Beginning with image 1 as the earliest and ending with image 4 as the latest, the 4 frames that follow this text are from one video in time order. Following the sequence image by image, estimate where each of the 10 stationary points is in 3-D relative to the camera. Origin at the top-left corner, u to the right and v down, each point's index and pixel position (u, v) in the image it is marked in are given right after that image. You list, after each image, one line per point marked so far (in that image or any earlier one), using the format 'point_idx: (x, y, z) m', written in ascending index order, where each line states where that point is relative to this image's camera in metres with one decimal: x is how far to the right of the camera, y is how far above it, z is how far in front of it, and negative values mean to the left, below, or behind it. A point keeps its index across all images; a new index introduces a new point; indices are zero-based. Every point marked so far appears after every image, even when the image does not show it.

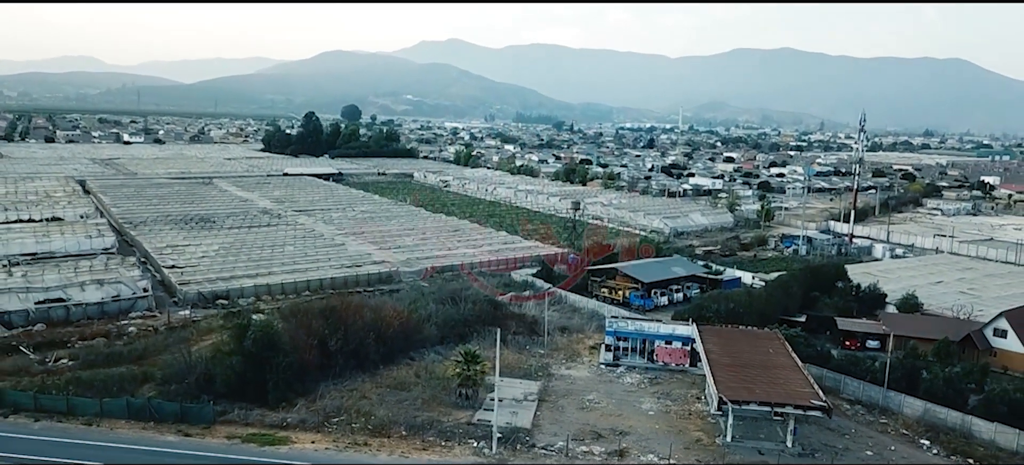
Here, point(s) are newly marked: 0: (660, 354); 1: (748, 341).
0: (+1.8, -1.5, +9.0) m
1: (+2.7, -1.3, +8.5) m
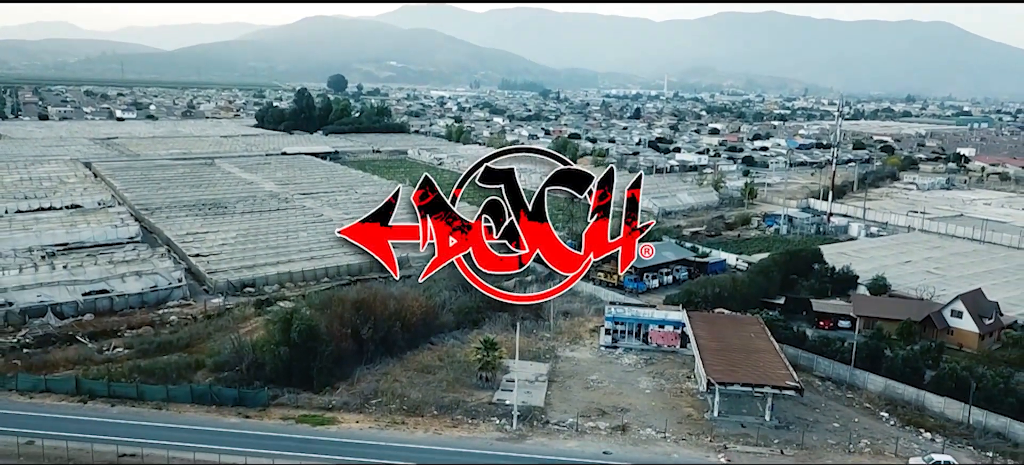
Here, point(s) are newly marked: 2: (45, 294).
0: (+1.9, -1.4, +10.0) m
1: (+2.9, -1.2, +9.5) m
2: (-6.4, -0.9, +10.1) m
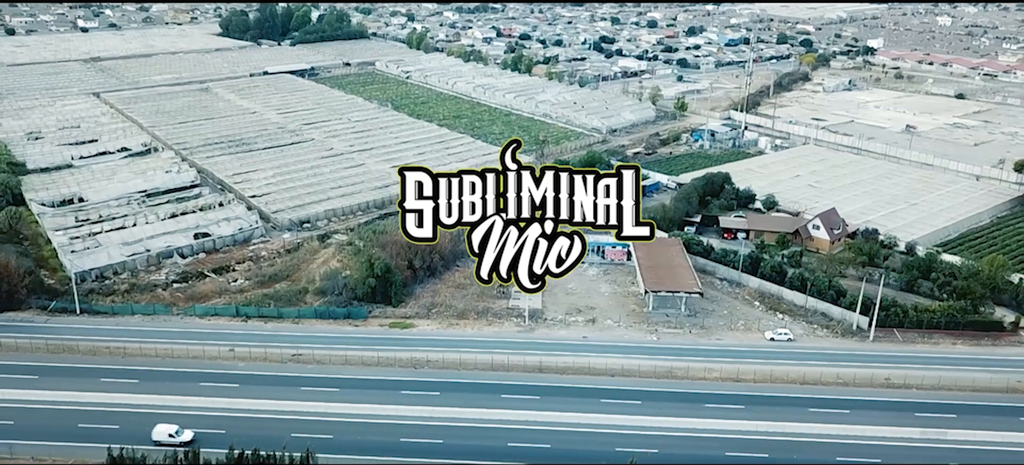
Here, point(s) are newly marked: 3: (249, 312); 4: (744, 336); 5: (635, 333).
0: (+1.9, -0.4, +14.4) m
1: (+2.9, -0.3, +13.9) m
2: (-6.4, -0.2, +13.7) m
3: (-4.2, -1.2, +11.6) m
4: (+3.7, -1.7, +11.7) m
5: (+2.0, -1.6, +11.6) m
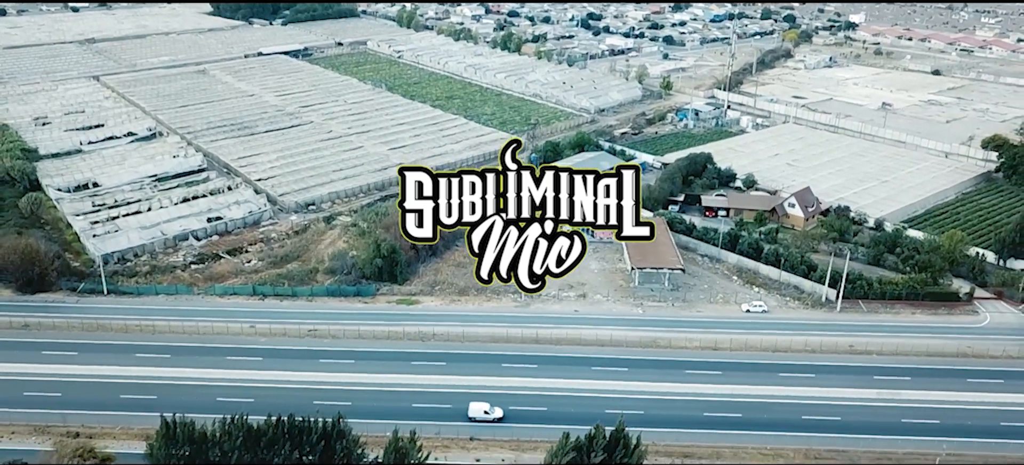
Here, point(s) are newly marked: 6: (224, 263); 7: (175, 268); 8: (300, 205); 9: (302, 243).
0: (+1.8, 0.0, +15.4) m
1: (+2.8, +0.1, +14.9) m
2: (-6.5, +0.2, +14.5) m
3: (-4.2, -1.0, +12.5) m
4: (+3.7, -1.3, +12.8) m
5: (+1.9, -1.3, +12.7) m
6: (-5.3, -0.6, +13.6) m
7: (-6.2, -0.6, +13.4) m
8: (-4.6, +0.6, +16.1) m
9: (-4.1, -0.2, +14.4) m
